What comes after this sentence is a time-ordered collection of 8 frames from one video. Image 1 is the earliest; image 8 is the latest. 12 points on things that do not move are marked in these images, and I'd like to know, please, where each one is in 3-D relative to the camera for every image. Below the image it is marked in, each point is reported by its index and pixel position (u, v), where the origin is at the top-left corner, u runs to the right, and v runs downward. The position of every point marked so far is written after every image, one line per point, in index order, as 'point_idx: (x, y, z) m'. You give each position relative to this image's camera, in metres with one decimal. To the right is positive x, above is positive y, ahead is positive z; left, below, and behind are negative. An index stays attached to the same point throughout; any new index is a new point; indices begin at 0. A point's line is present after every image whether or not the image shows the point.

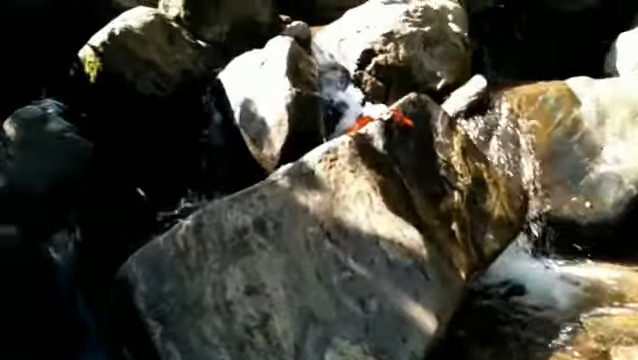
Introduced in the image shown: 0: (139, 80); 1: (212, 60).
0: (-2.2, +1.2, +6.6) m
1: (-1.4, +1.6, +7.2) m
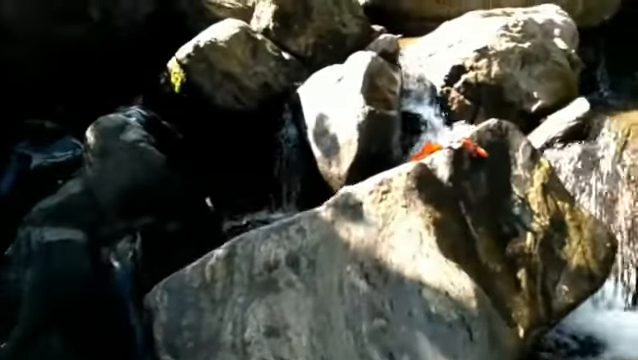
0: (-1.2, +1.1, +6.7) m
1: (-0.3, +1.4, +7.2) m
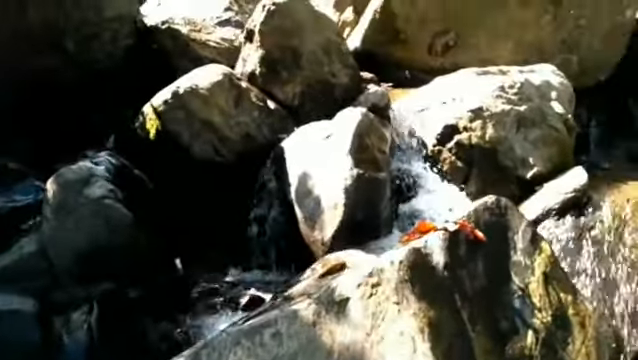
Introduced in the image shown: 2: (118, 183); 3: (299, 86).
0: (-1.4, +0.4, +6.2) m
1: (-0.5, +0.7, +6.7) m
2: (-2.1, 0.0, +5.6) m
3: (-0.3, +1.2, +7.2) m
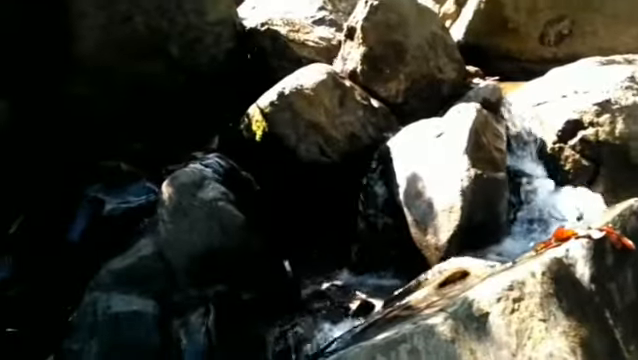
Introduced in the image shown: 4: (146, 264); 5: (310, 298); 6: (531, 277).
0: (-0.2, +0.4, +6.1) m
1: (+0.8, +0.7, +6.5) m
2: (-0.9, -0.1, +5.6) m
3: (+1.1, +1.2, +6.9) m
4: (-1.5, -0.8, +4.9) m
5: (-0.1, -1.2, +5.5) m
6: (+1.4, -0.6, +3.5) m
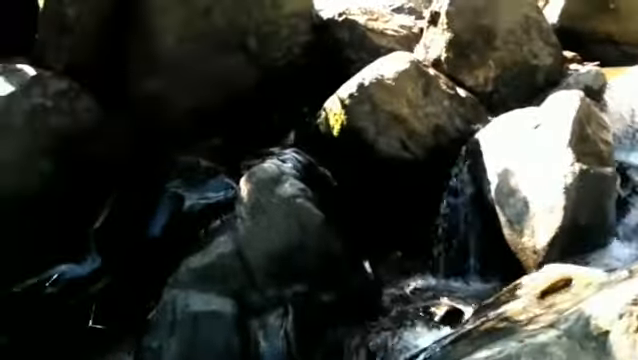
0: (+0.7, +0.5, +5.8) m
1: (+1.7, +0.7, +6.0) m
2: (-0.1, 0.0, +5.4) m
3: (+2.0, +1.3, +6.4) m
4: (-0.8, -0.7, +4.8) m
5: (+0.7, -1.1, +5.2) m
6: (+1.9, -0.6, +3.0) m
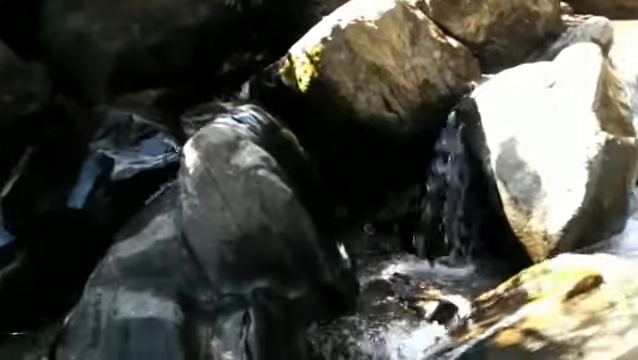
0: (+0.4, +0.8, +4.8) m
1: (+1.4, +1.0, +5.1) m
2: (-0.4, +0.3, +4.3) m
3: (+1.7, +1.6, +5.4) m
4: (-1.0, -0.5, +3.7) m
5: (+0.4, -0.9, +4.3) m
6: (+1.8, -0.5, +2.3) m
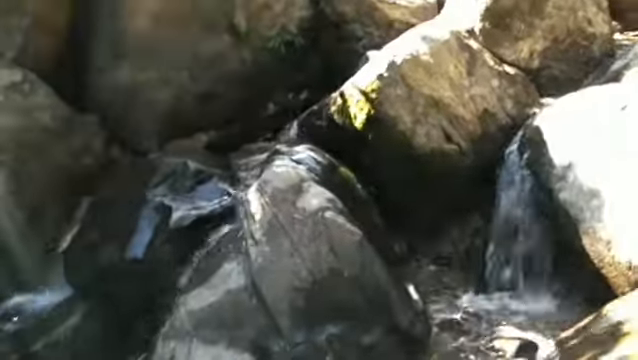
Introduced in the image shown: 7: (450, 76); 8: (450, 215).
0: (+0.9, +0.5, +4.7) m
1: (+1.8, +0.8, +4.9) m
2: (+0.1, -0.1, +4.3) m
3: (+2.1, +1.3, +5.3) m
4: (-0.5, -0.8, +3.6) m
5: (+0.9, -1.1, +4.1) m
6: (+2.2, -0.6, +2.0) m
7: (+1.1, +0.9, +4.7) m
8: (+1.2, -0.3, +4.8) m
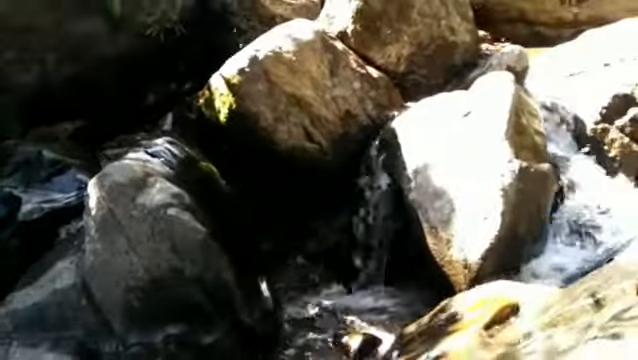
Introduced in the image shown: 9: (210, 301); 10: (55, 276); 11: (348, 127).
0: (-0.3, +0.5, +4.6) m
1: (+0.6, +0.8, +5.1) m
2: (-1.0, 0.0, +4.1) m
3: (+0.9, +1.3, +5.5) m
4: (-1.6, -0.8, +3.4) m
5: (-0.2, -1.1, +4.1) m
6: (+1.4, -0.7, +2.2) m
7: (-0.1, +0.9, +4.7) m
8: (0.0, -0.3, +4.8) m
9: (-0.7, -0.8, +3.7) m
10: (-1.7, -0.6, +3.5) m
11: (+0.2, +0.5, +4.8) m
